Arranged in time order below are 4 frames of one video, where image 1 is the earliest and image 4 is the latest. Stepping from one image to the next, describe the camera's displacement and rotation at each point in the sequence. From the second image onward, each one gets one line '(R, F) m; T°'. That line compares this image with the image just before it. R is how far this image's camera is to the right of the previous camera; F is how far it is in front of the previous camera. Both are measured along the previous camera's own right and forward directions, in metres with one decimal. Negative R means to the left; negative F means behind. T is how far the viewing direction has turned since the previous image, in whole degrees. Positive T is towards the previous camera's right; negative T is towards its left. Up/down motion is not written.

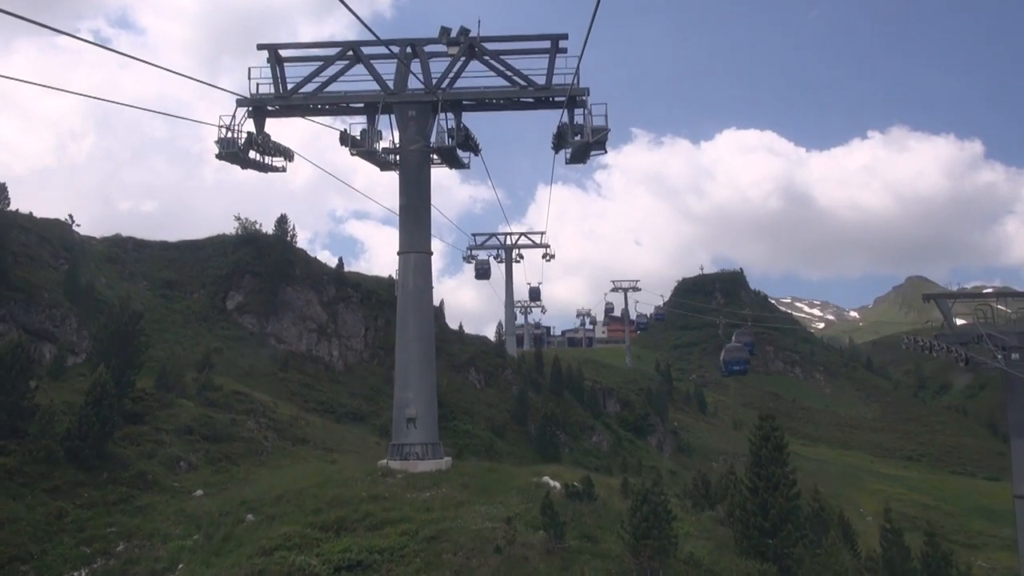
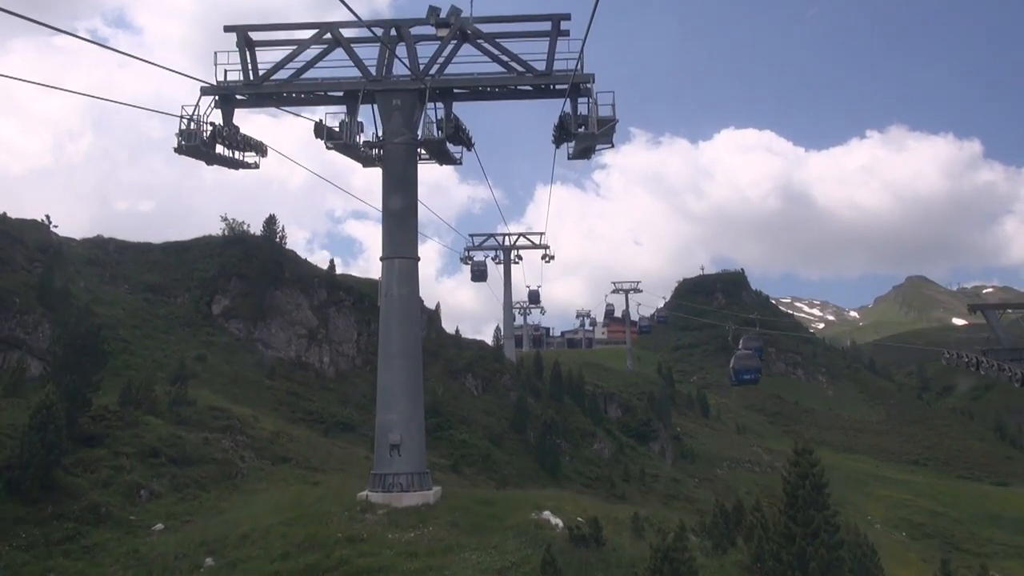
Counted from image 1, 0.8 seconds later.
(+0.1, +2.4) m; 0°
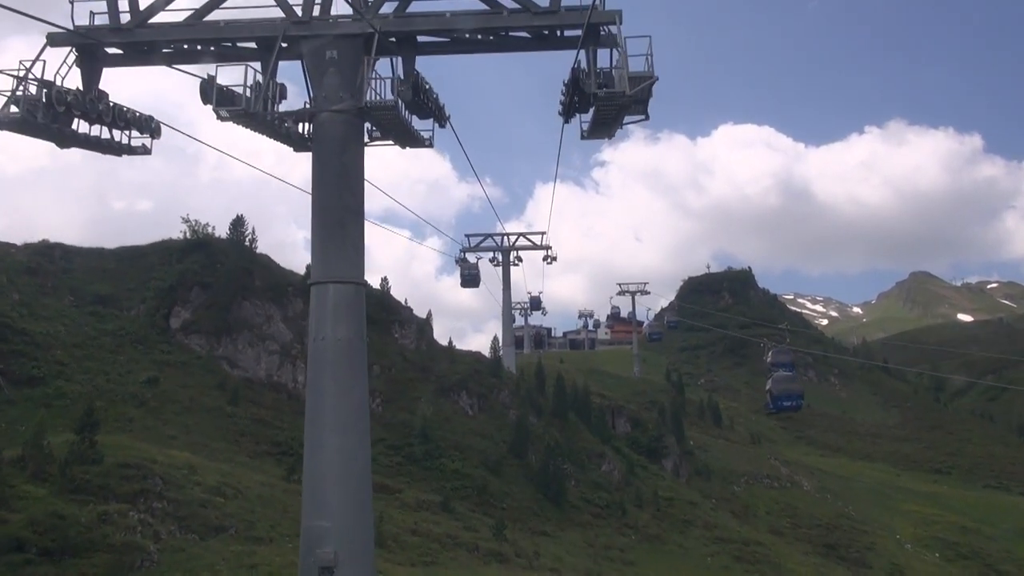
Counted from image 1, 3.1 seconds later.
(+0.2, +6.6) m; 0°
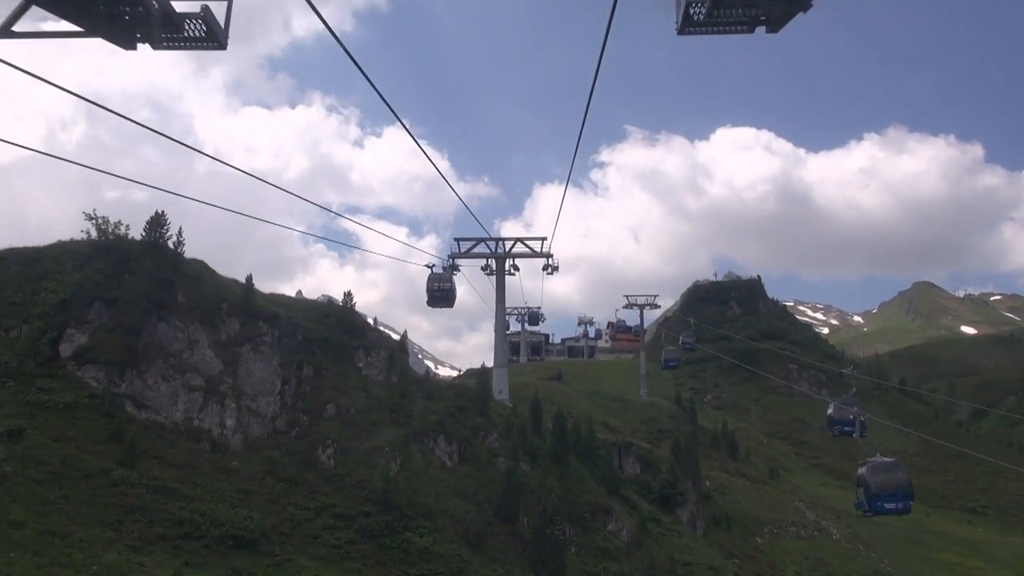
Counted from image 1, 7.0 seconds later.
(+0.3, +11.1) m; 0°
